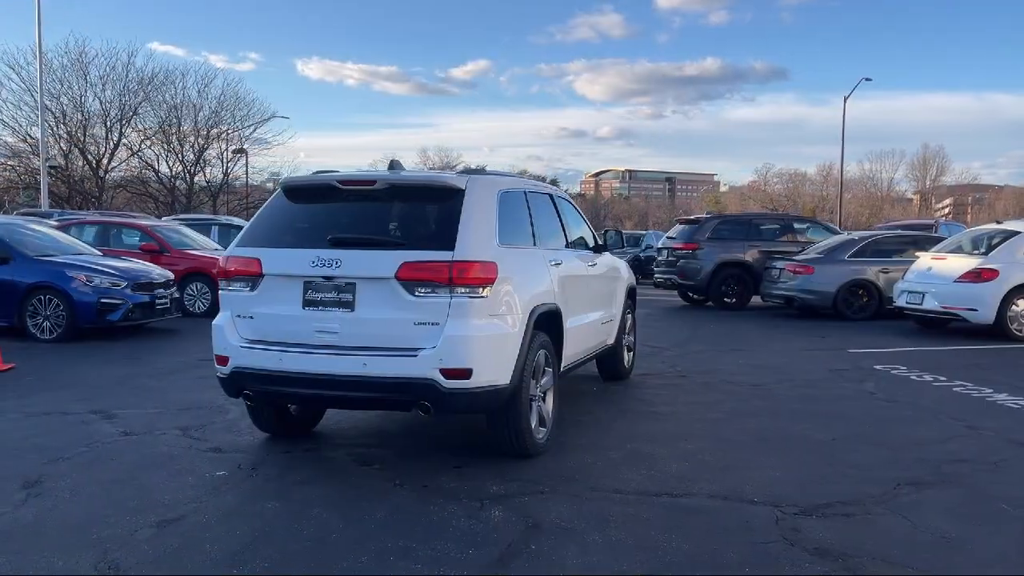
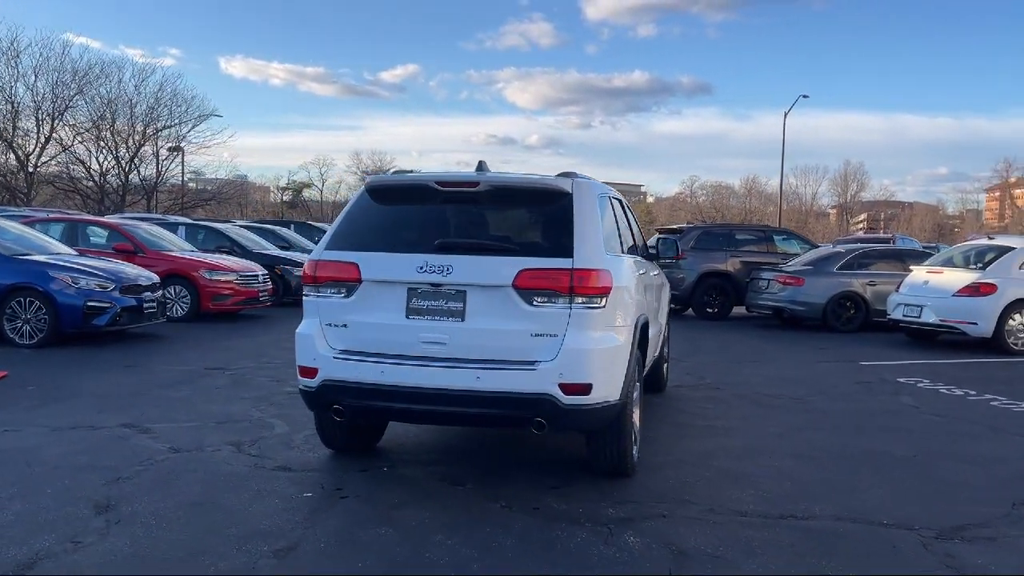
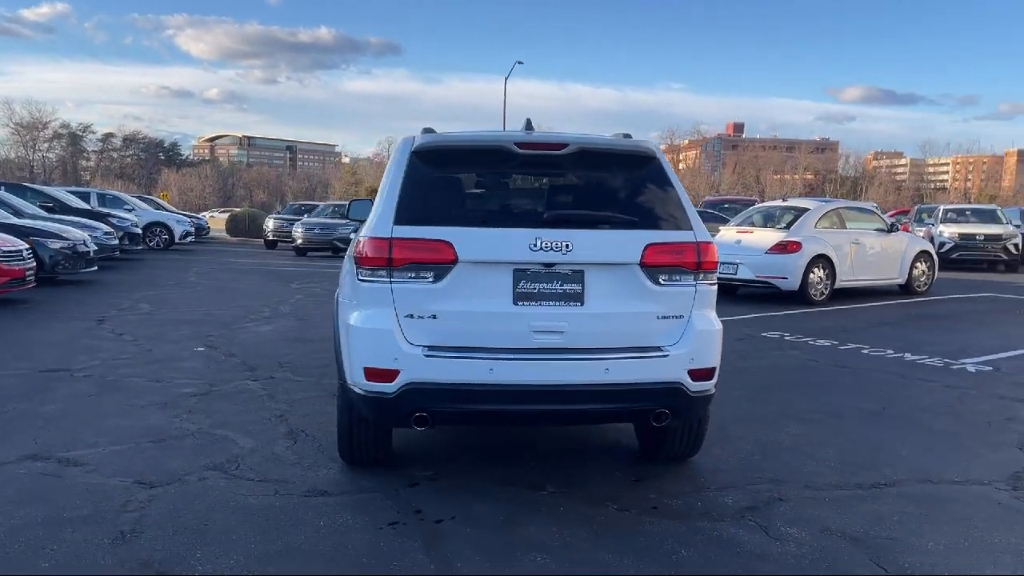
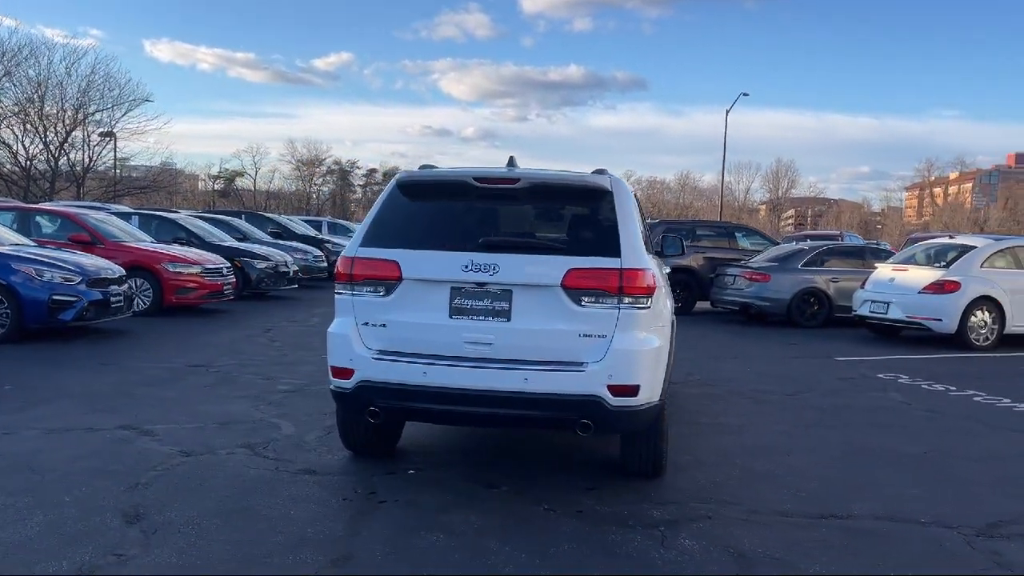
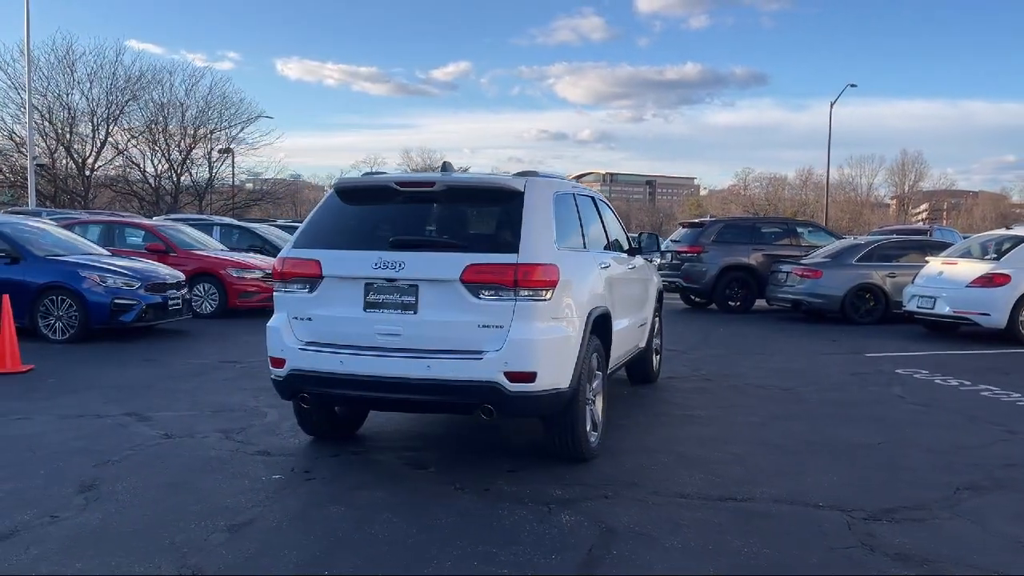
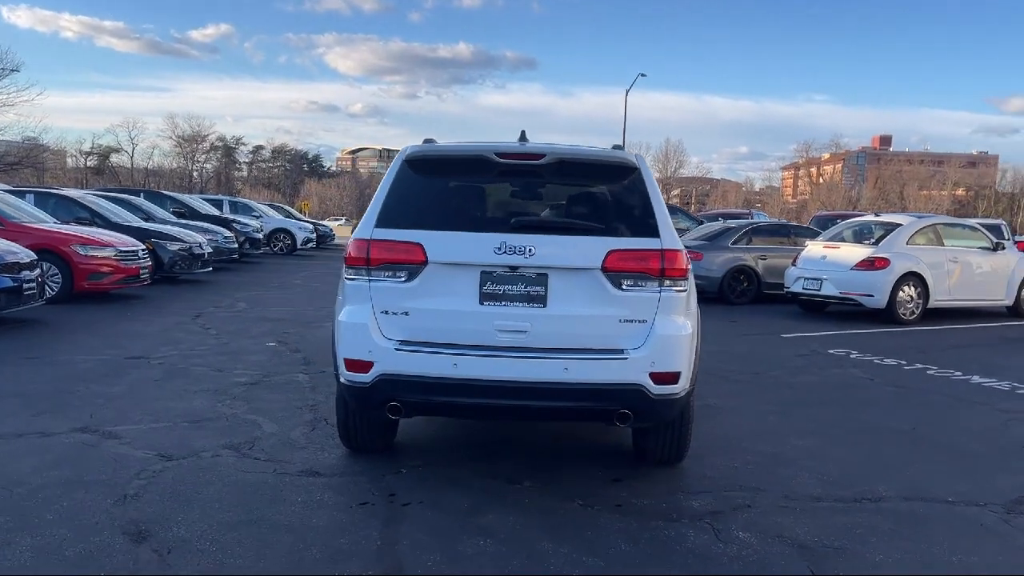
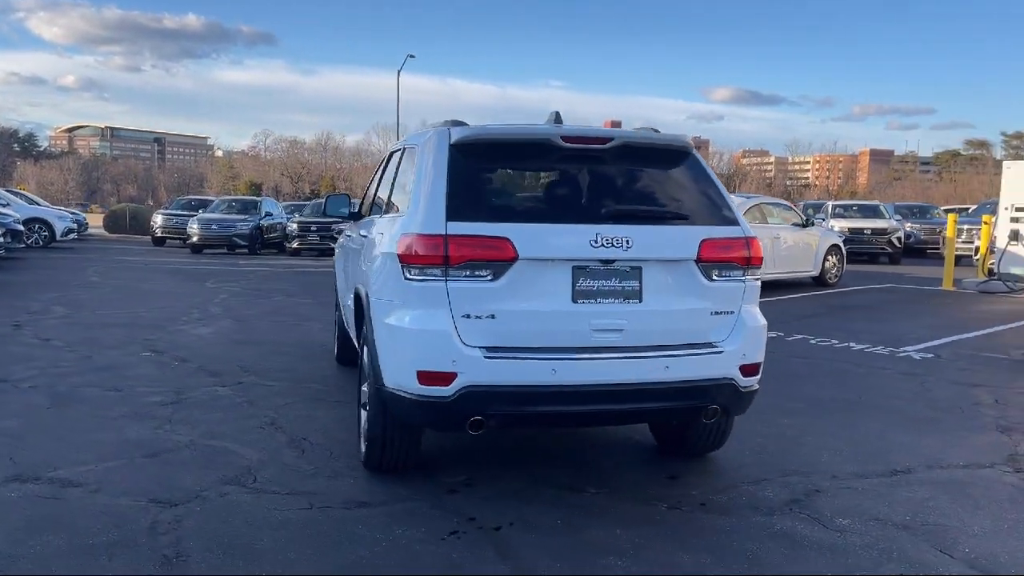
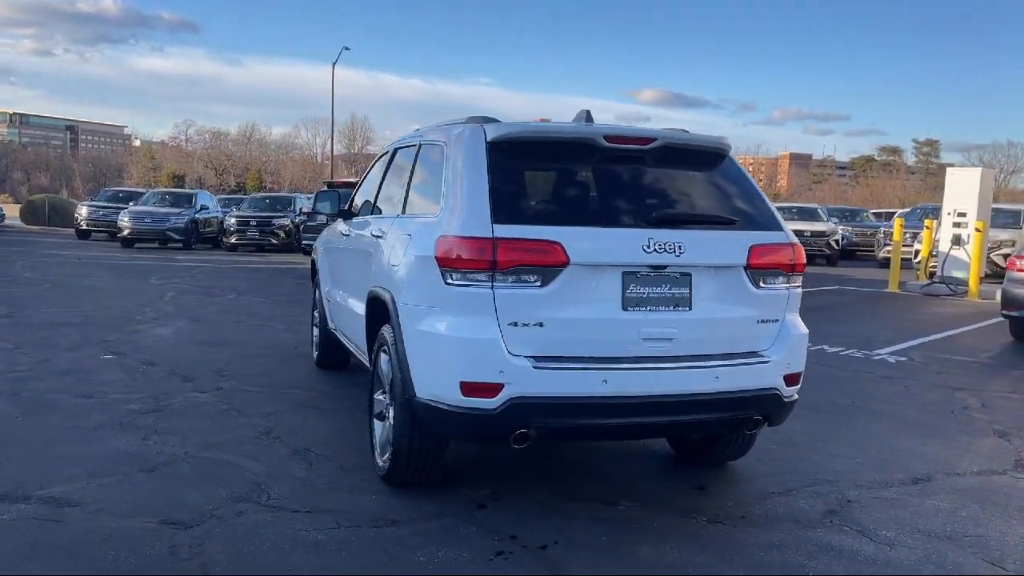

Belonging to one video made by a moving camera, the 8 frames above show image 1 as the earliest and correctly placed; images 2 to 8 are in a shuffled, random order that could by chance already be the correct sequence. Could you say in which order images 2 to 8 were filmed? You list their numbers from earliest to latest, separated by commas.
5, 2, 4, 6, 3, 7, 8
